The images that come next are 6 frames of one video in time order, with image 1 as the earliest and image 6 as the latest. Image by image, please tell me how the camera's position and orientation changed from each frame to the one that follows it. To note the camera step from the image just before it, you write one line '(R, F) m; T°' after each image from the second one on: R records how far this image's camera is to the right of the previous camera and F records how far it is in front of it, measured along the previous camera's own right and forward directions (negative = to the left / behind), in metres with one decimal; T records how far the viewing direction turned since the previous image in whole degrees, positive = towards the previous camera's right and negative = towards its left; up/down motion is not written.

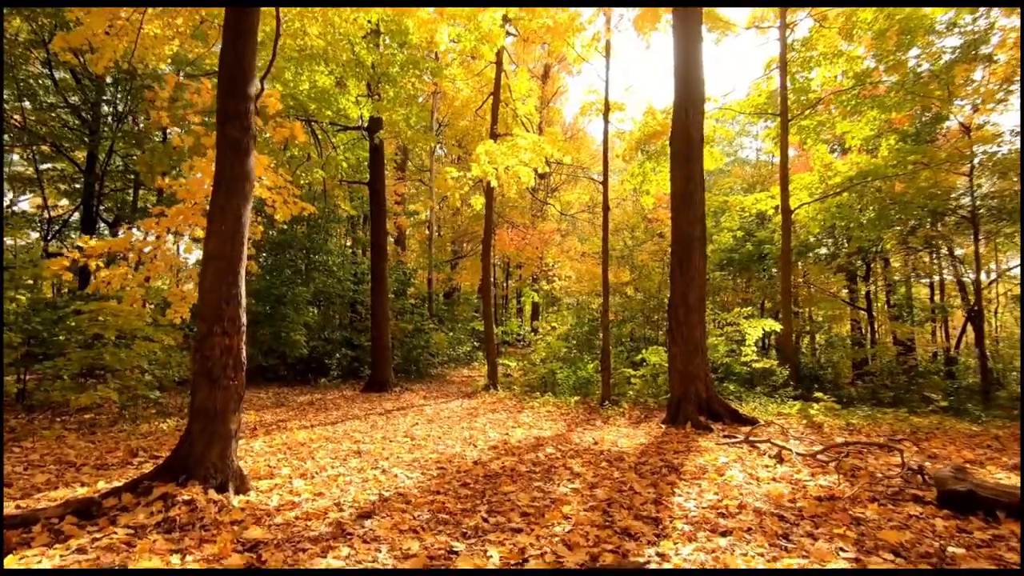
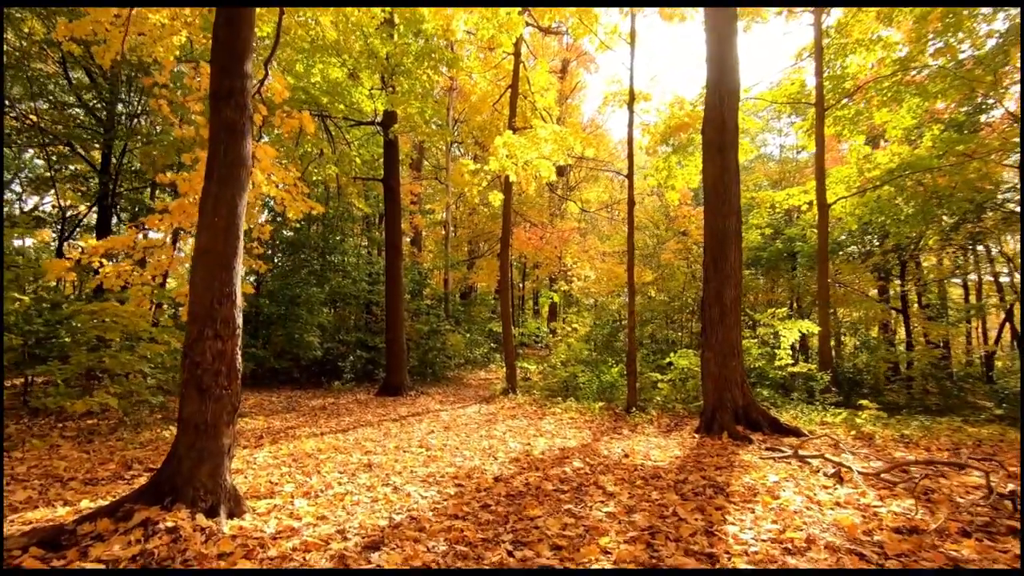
(-0.1, +0.5) m; -2°
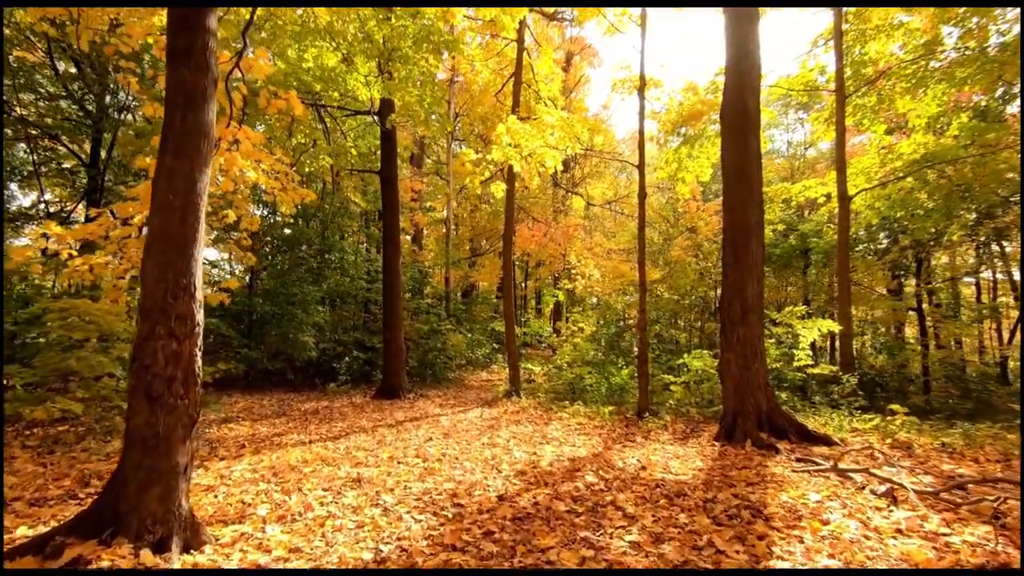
(0.0, +0.5) m; 0°
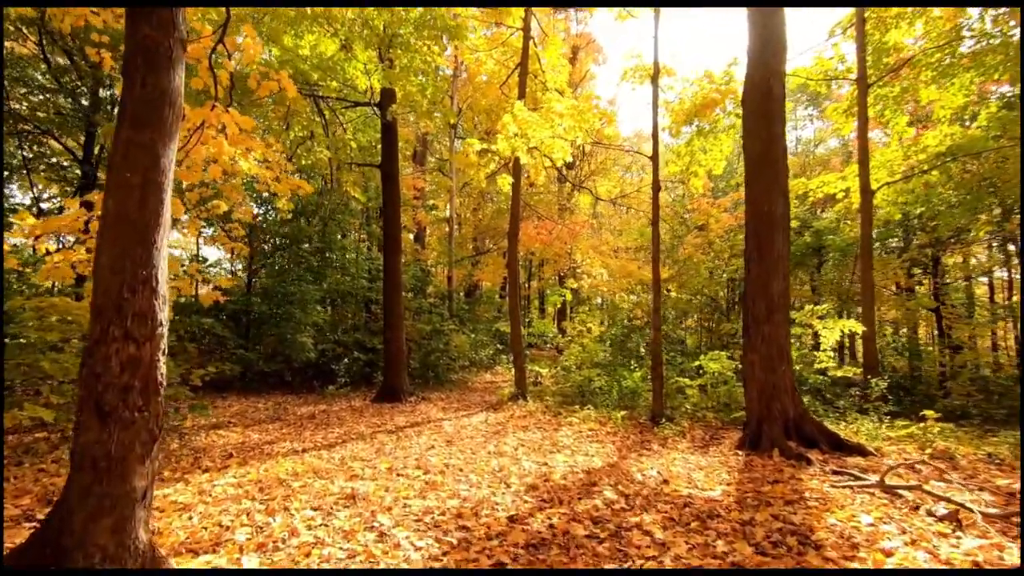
(-0.1, +0.4) m; 0°
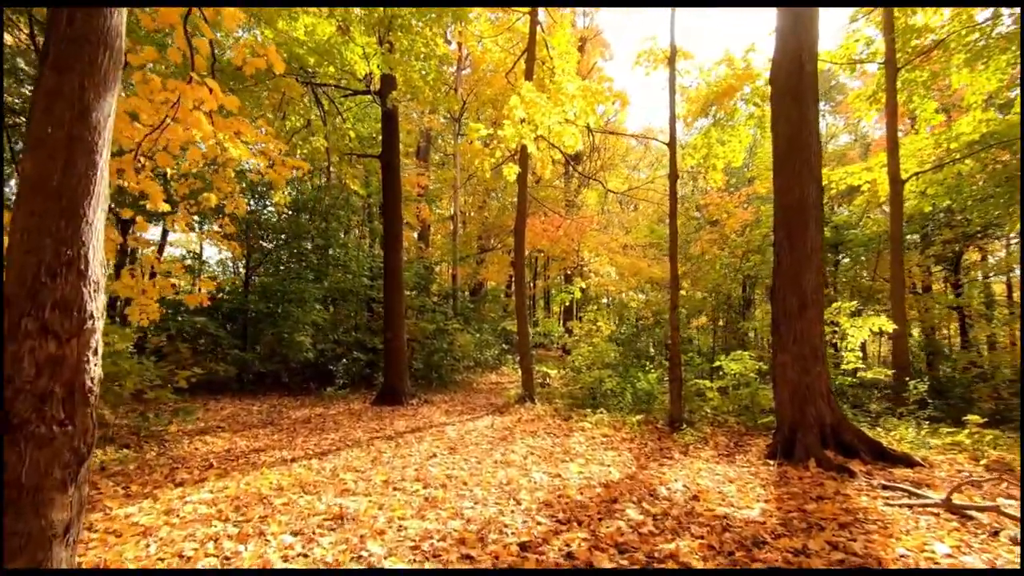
(0.0, +0.5) m; -1°
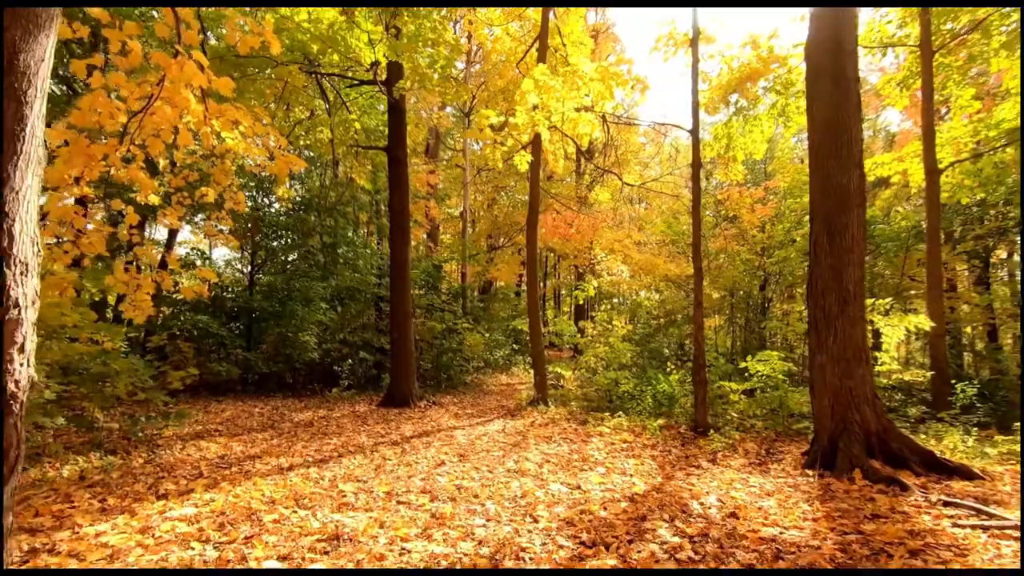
(0.0, +0.4) m; -1°
